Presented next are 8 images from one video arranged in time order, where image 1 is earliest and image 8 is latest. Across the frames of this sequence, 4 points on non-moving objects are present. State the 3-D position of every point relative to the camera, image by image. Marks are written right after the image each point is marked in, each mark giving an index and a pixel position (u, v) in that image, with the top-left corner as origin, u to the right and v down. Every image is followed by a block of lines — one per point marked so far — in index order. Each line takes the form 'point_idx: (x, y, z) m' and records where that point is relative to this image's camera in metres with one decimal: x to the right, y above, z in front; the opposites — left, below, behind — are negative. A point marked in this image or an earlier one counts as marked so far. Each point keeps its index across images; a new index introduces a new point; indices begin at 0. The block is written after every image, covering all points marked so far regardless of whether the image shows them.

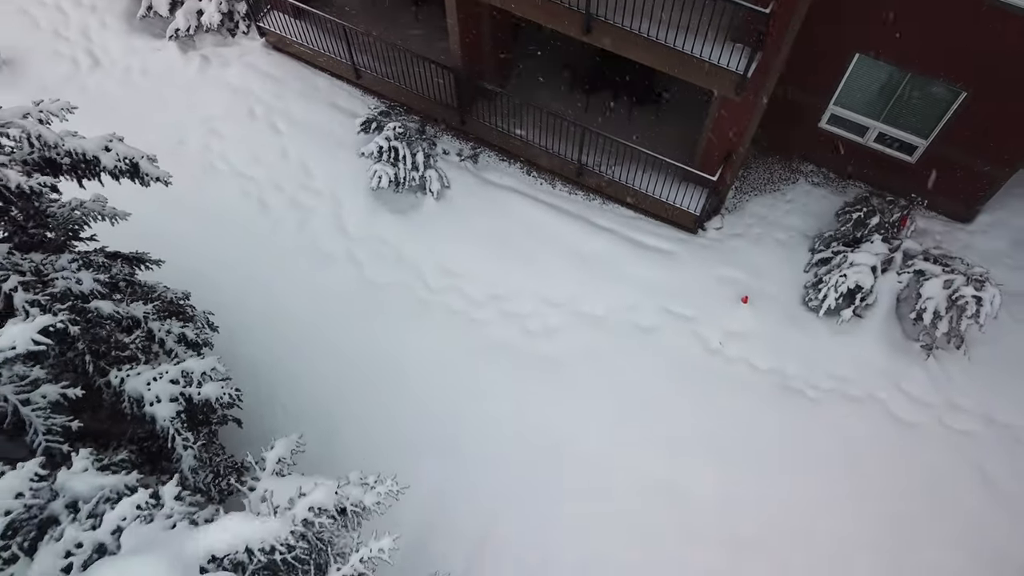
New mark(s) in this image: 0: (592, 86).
0: (+1.1, +3.0, +12.1) m
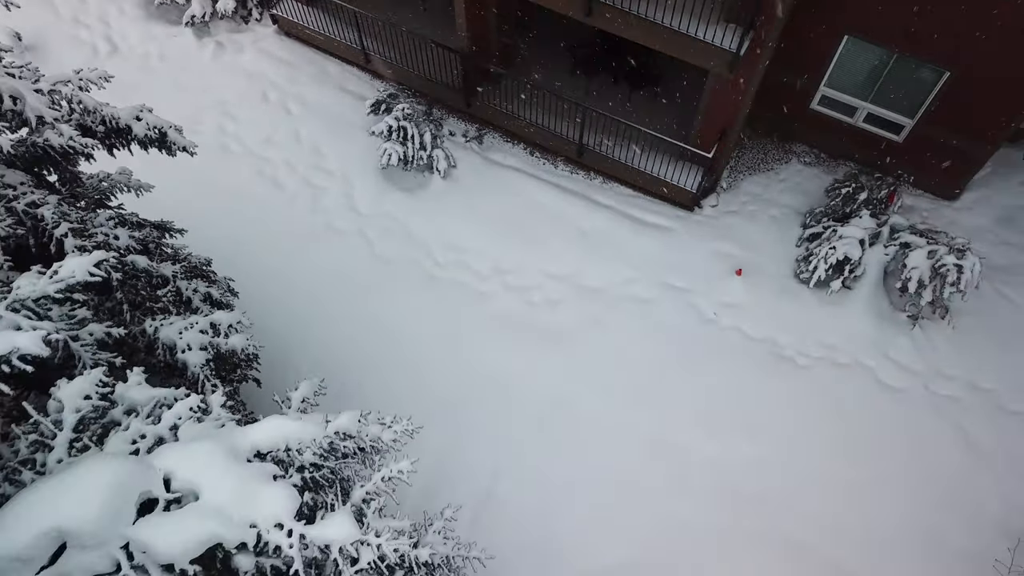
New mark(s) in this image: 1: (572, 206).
0: (+1.2, +3.3, +12.6) m
1: (+0.9, +1.2, +12.0) m
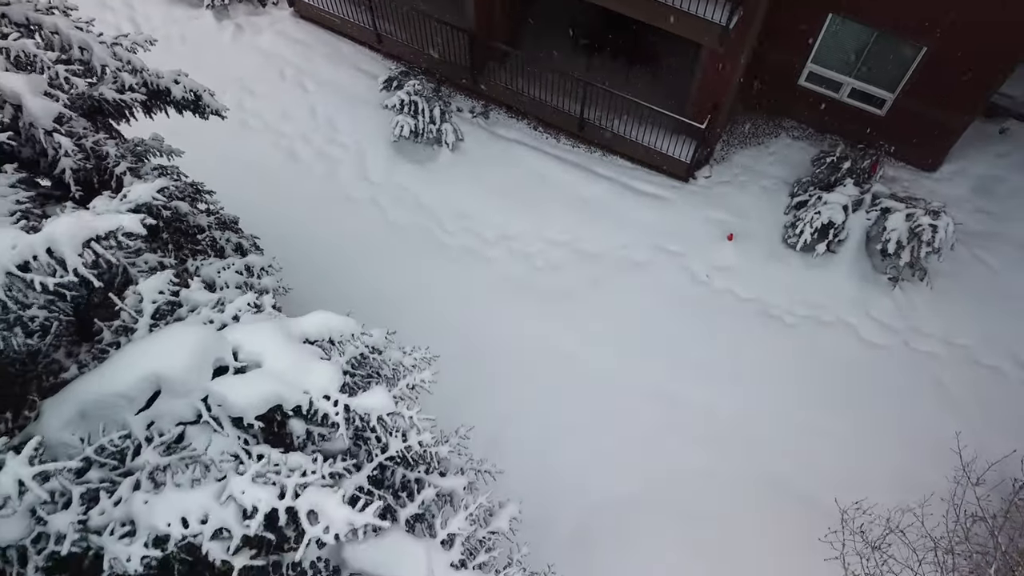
0: (+1.3, +3.9, +13.3) m
1: (+0.9, +1.7, +12.7) m
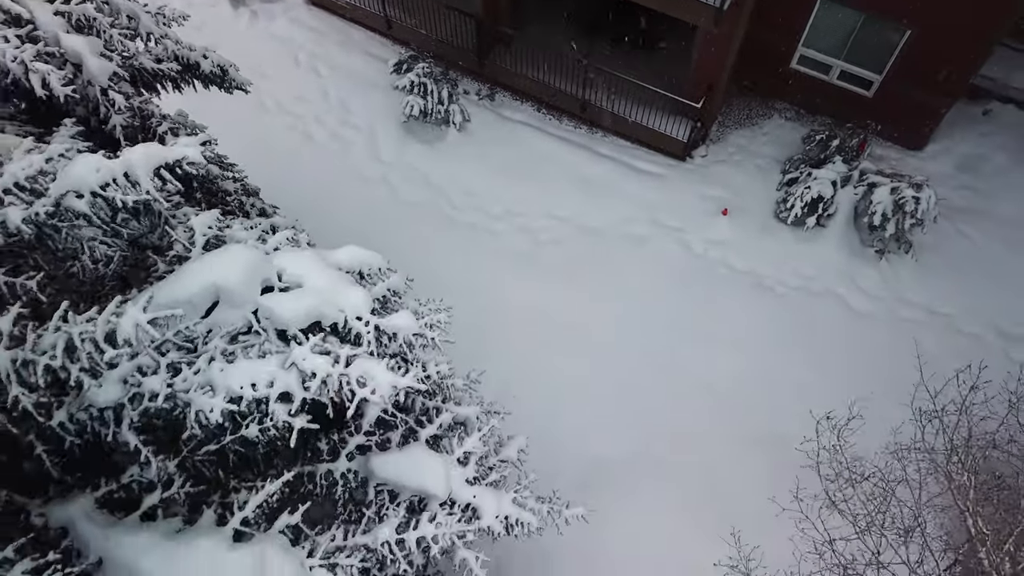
0: (+1.4, +4.3, +13.9) m
1: (+1.0, +2.1, +13.3) m
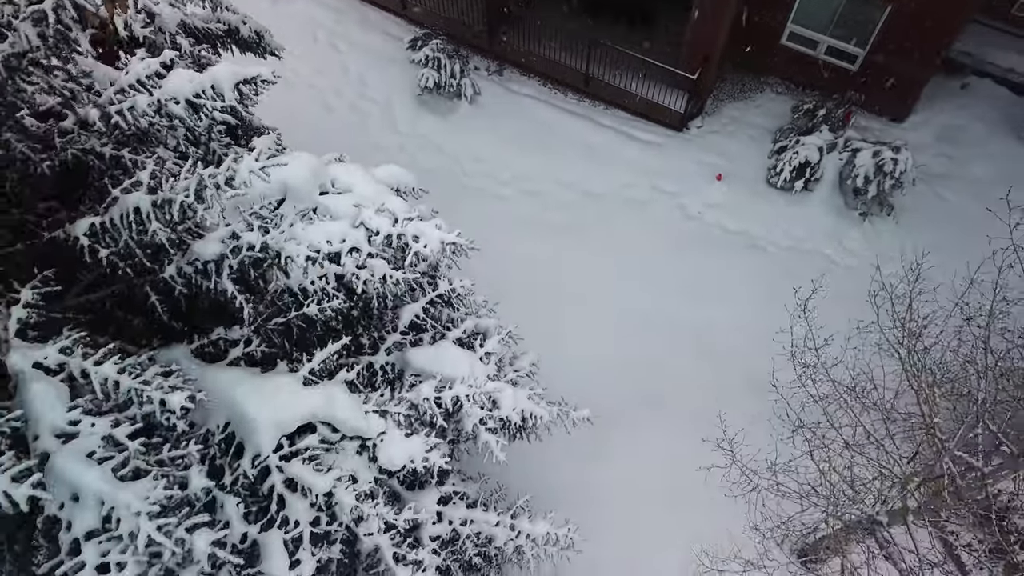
0: (+1.5, +5.0, +14.9) m
1: (+1.2, +2.8, +14.2) m
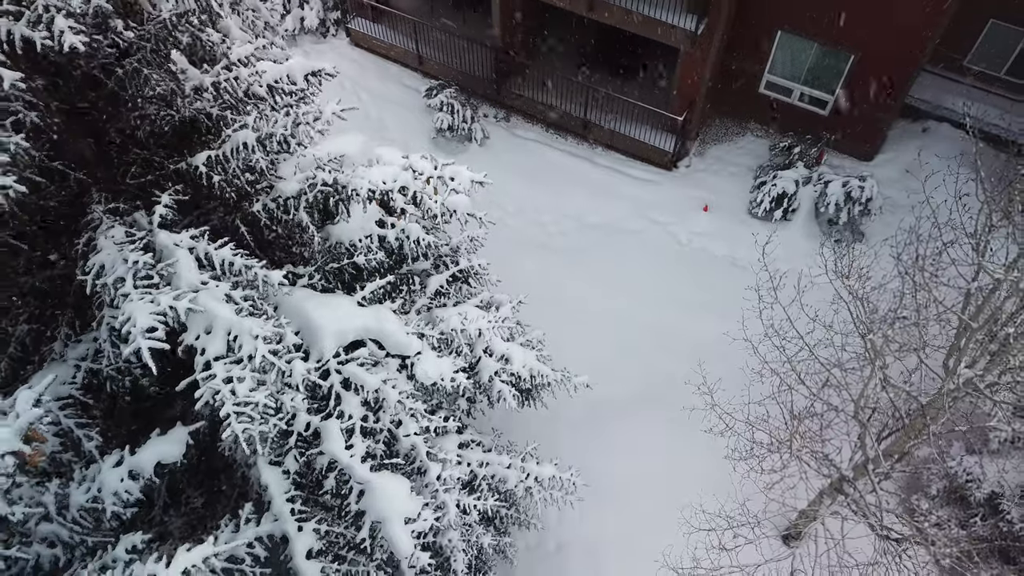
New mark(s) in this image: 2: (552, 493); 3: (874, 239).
0: (+1.6, +4.5, +16.6) m
1: (+1.3, +2.3, +15.7) m
2: (+0.4, -2.1, +8.5) m
3: (+6.4, +0.5, +14.4) m
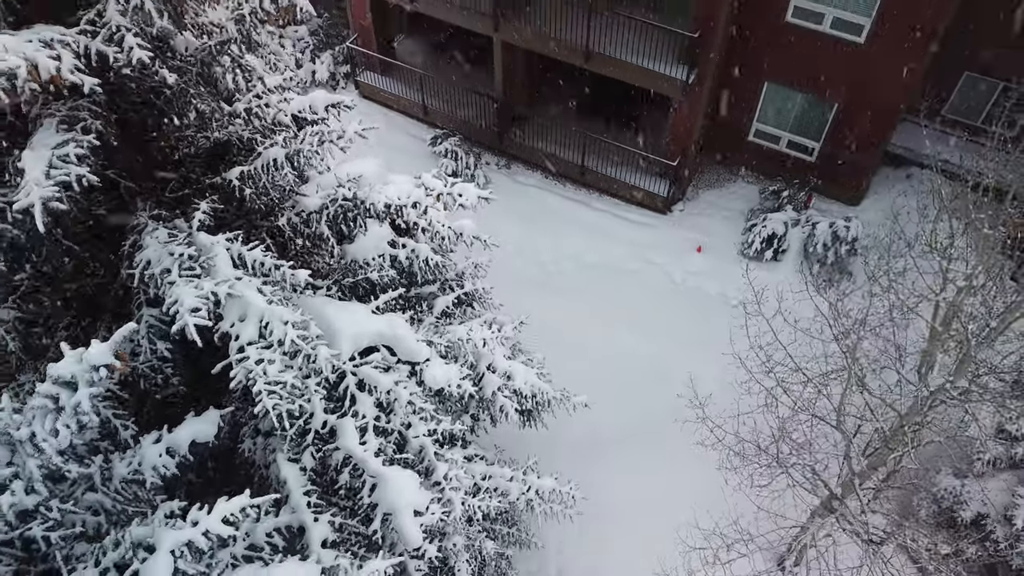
0: (+1.6, +3.6, +17.4) m
1: (+1.3, +1.6, +16.4) m
2: (+0.4, -2.4, +8.9) m
3: (+6.4, -0.2, +14.9) m
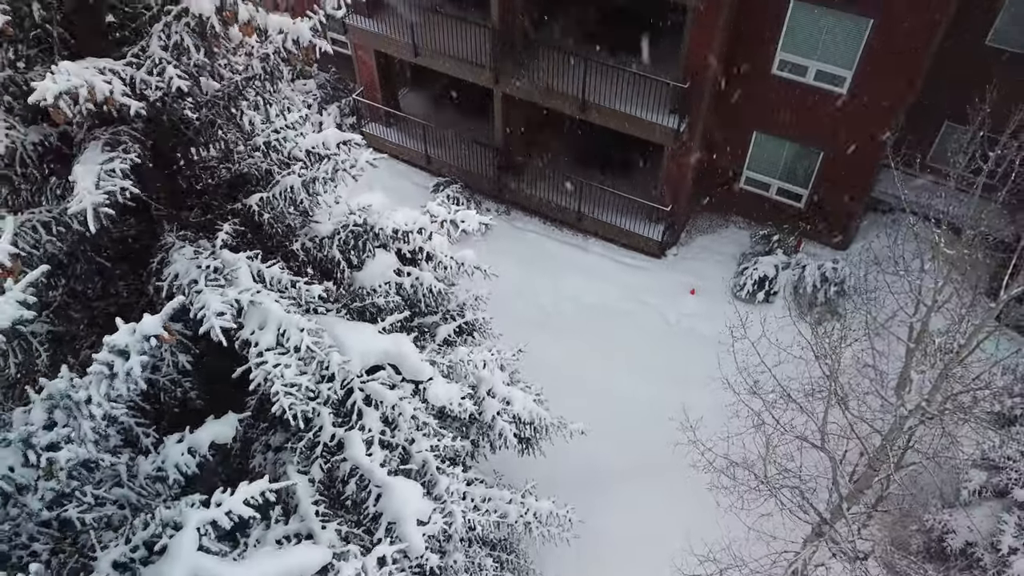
0: (+1.6, +2.7, +18.1) m
1: (+1.3, +0.7, +16.9) m
2: (+0.4, -2.7, +9.2) m
3: (+6.4, -0.9, +15.3) m
